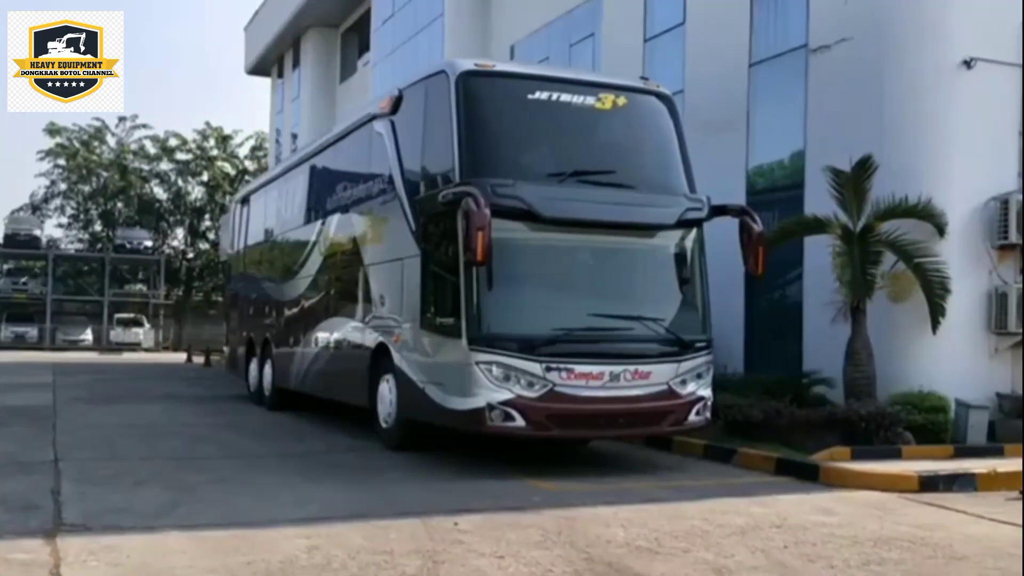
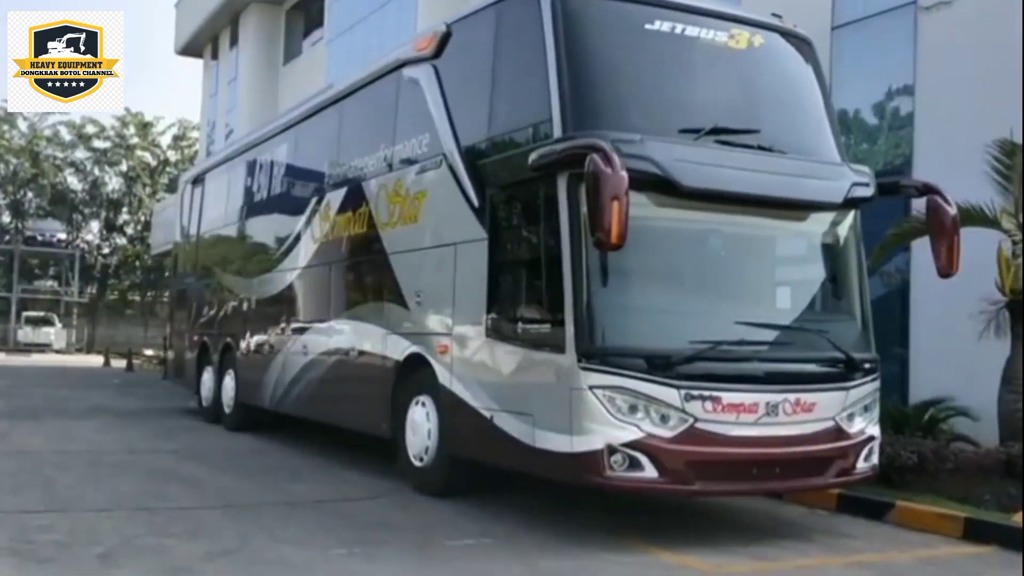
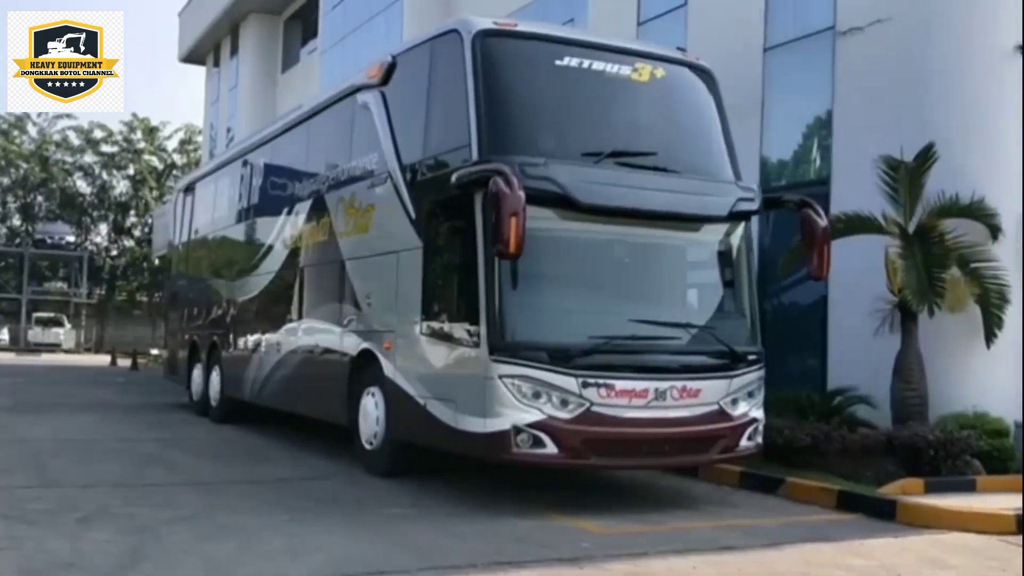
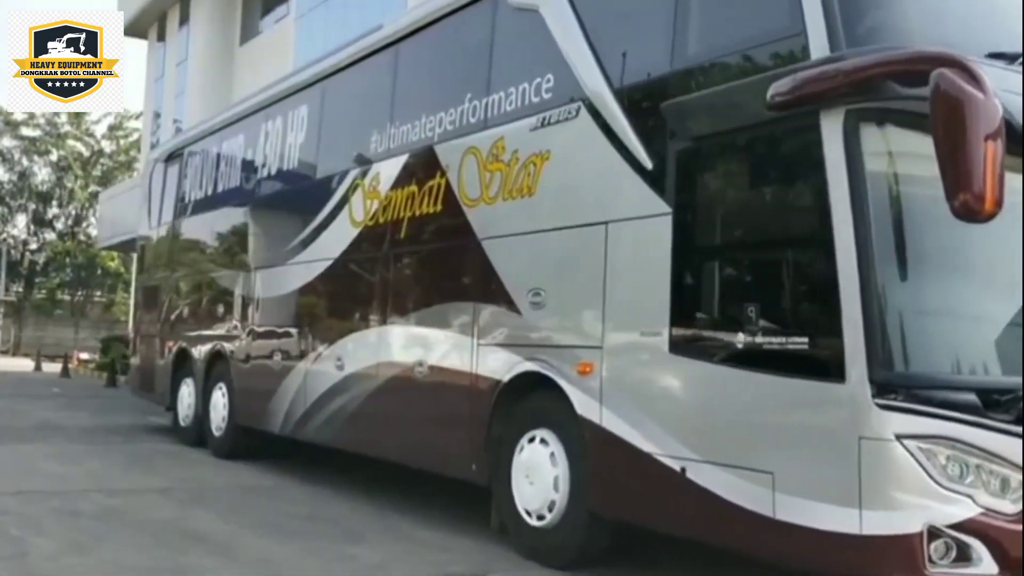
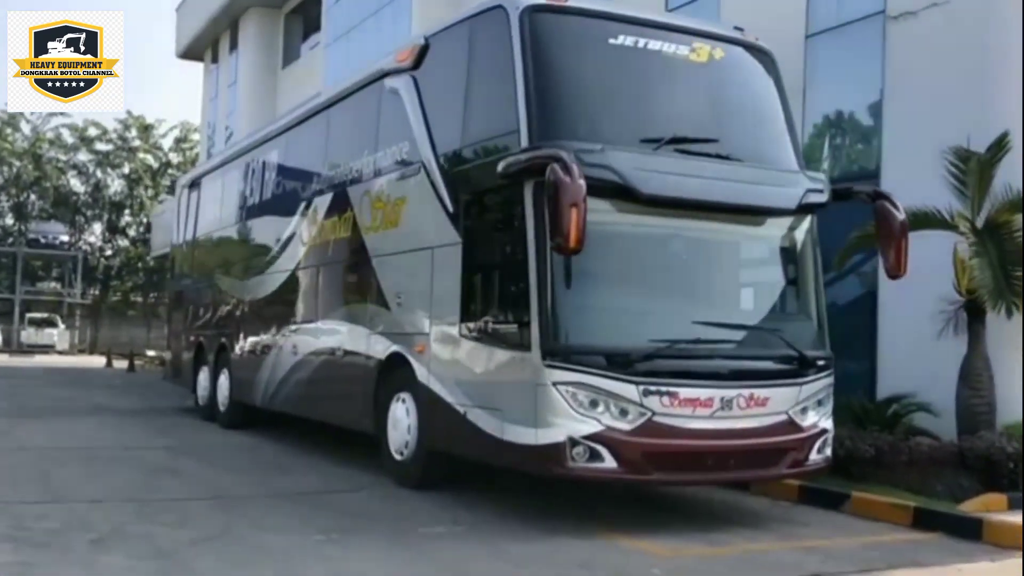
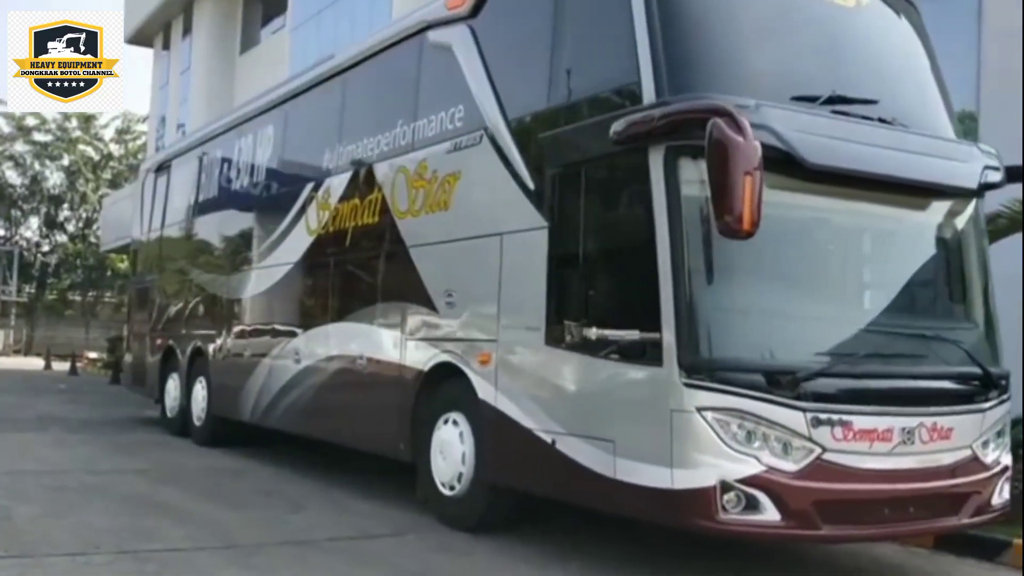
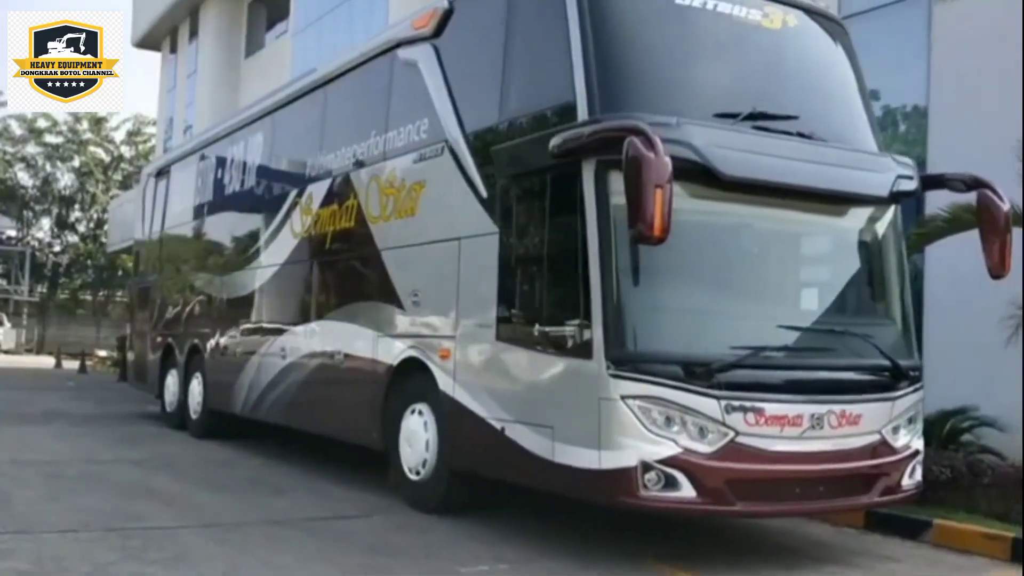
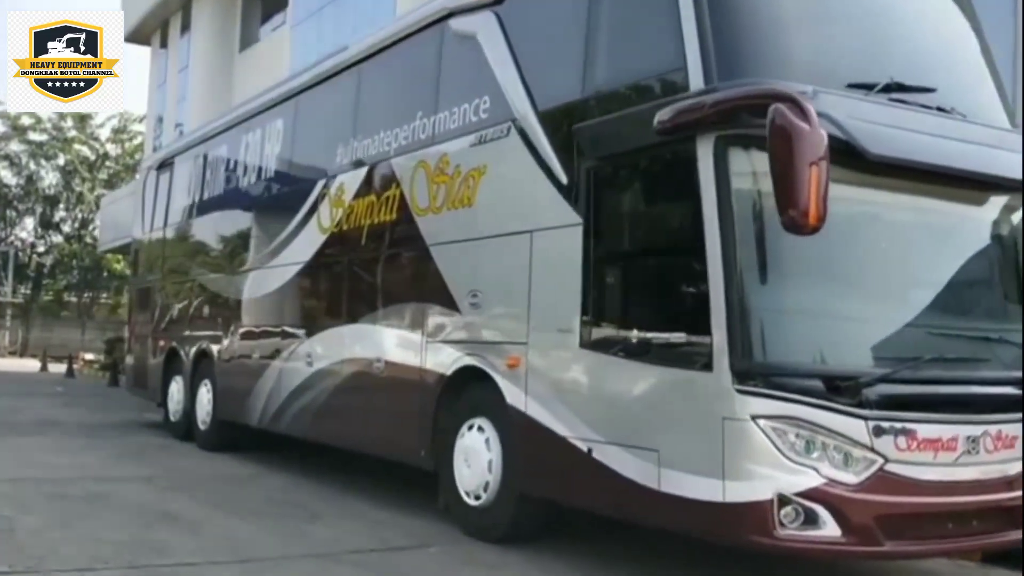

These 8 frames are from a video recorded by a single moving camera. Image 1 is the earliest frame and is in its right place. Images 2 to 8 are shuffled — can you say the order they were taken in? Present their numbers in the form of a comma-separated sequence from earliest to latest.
3, 5, 2, 7, 6, 8, 4
